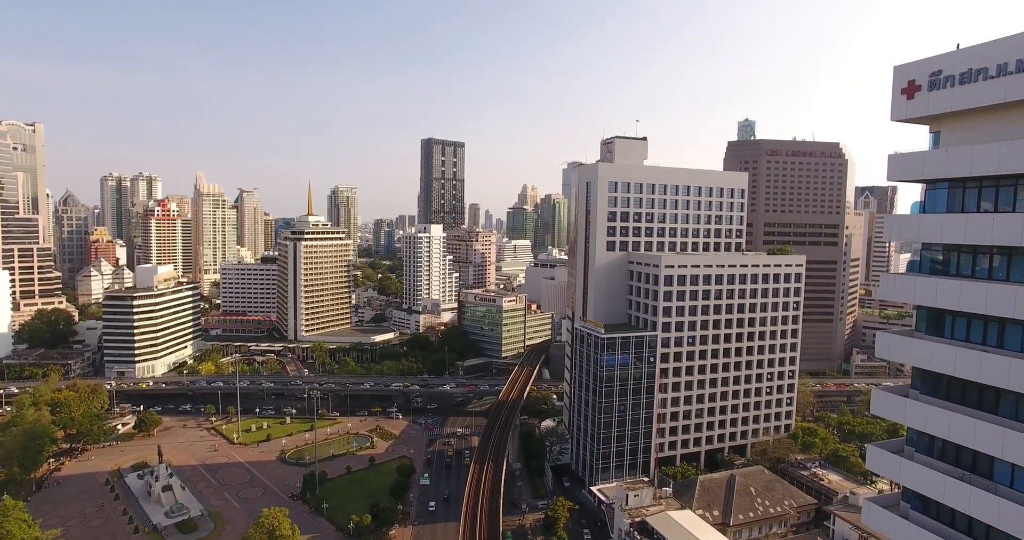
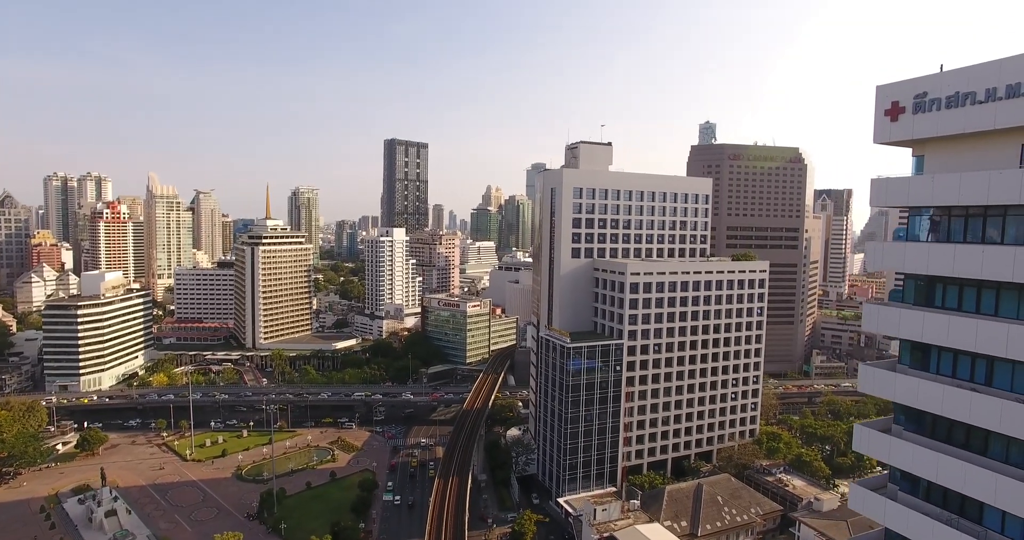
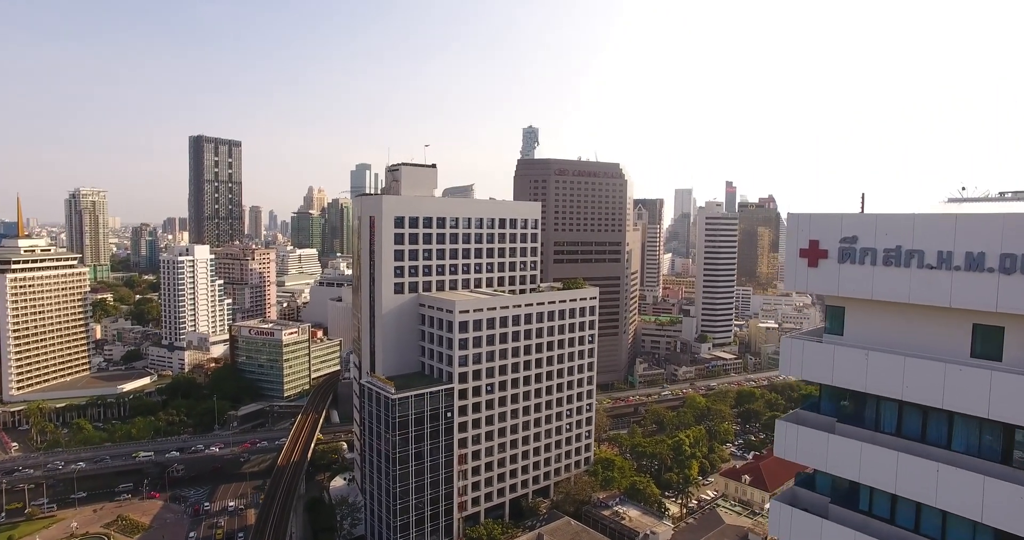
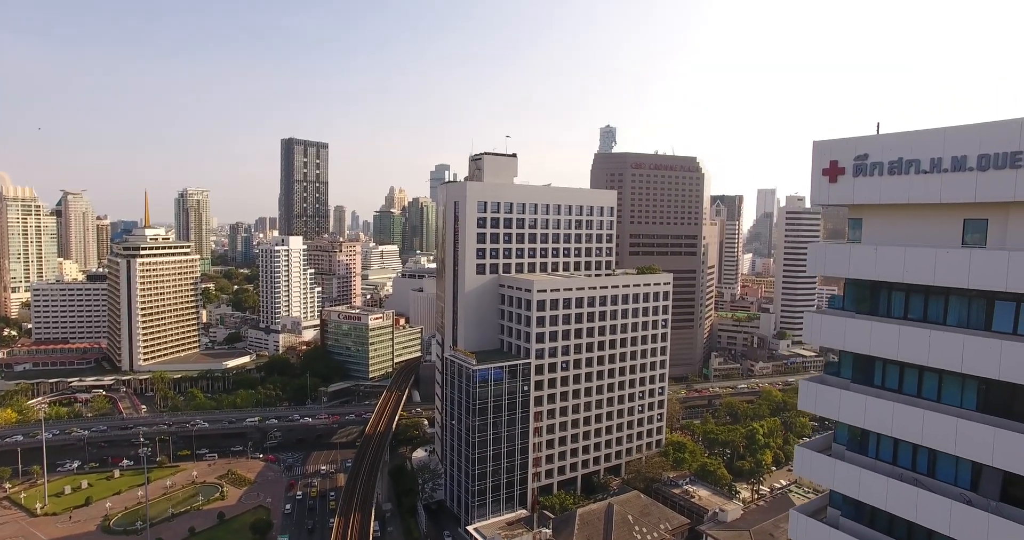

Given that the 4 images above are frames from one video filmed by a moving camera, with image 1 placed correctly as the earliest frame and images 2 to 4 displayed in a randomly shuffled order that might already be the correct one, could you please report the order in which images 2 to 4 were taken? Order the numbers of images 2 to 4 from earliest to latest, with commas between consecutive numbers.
2, 4, 3
